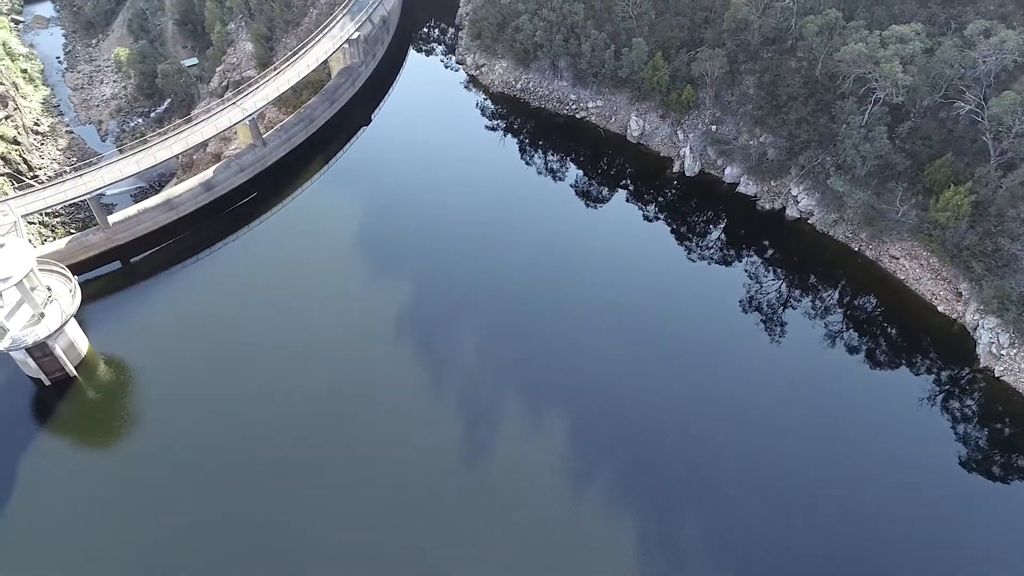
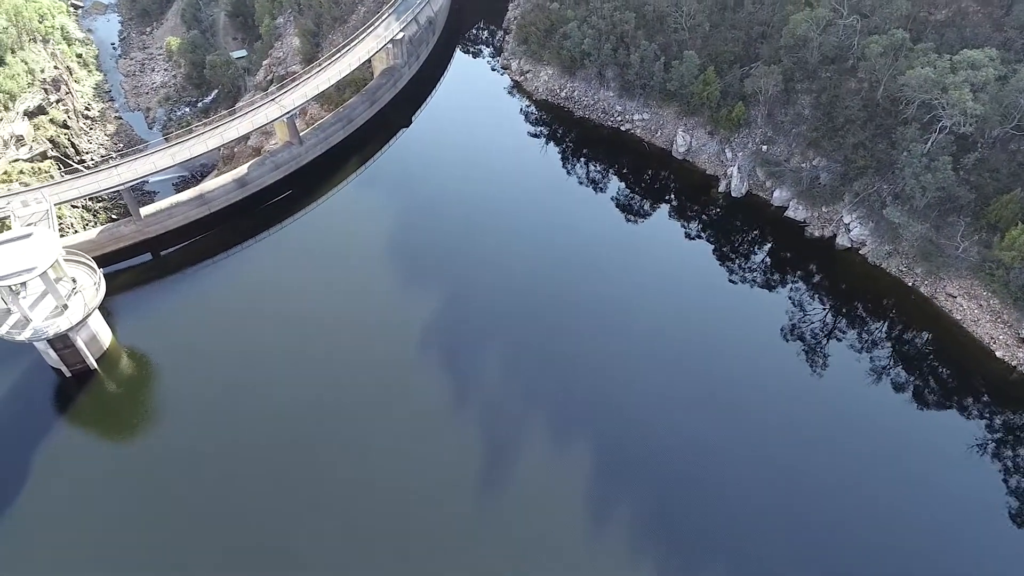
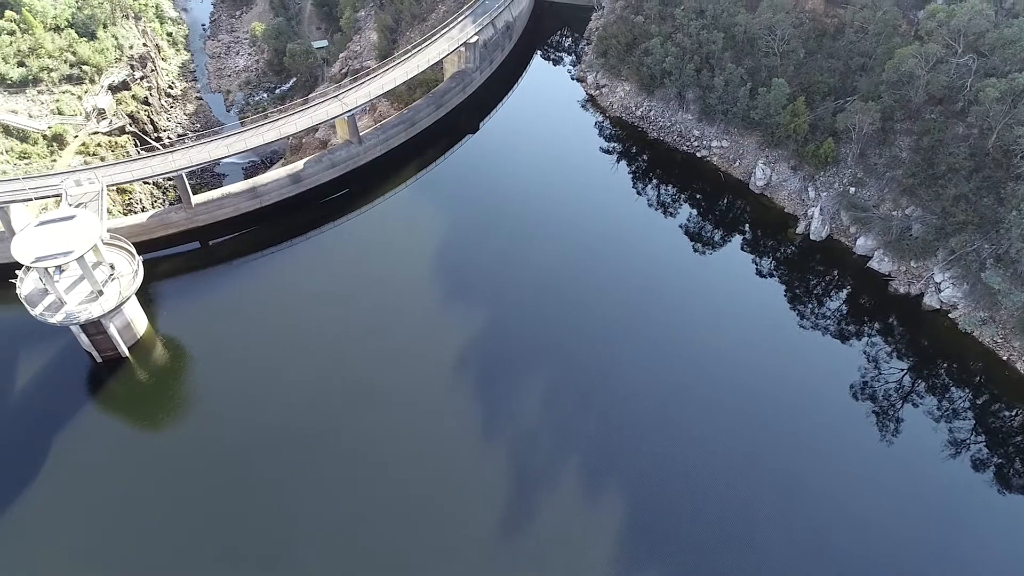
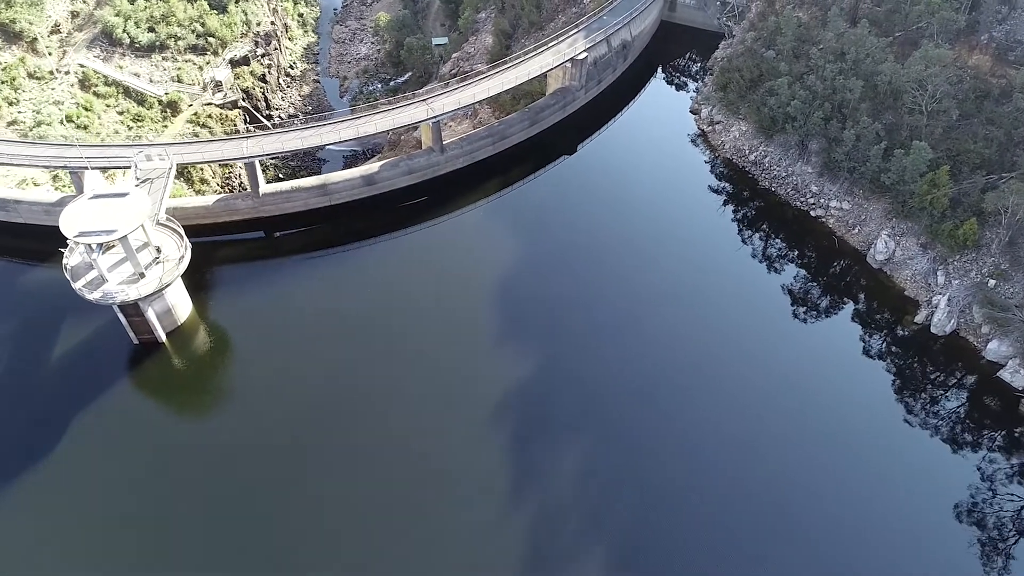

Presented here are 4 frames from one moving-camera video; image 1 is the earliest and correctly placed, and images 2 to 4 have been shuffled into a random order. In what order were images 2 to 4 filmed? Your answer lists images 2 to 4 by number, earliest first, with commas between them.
2, 3, 4
